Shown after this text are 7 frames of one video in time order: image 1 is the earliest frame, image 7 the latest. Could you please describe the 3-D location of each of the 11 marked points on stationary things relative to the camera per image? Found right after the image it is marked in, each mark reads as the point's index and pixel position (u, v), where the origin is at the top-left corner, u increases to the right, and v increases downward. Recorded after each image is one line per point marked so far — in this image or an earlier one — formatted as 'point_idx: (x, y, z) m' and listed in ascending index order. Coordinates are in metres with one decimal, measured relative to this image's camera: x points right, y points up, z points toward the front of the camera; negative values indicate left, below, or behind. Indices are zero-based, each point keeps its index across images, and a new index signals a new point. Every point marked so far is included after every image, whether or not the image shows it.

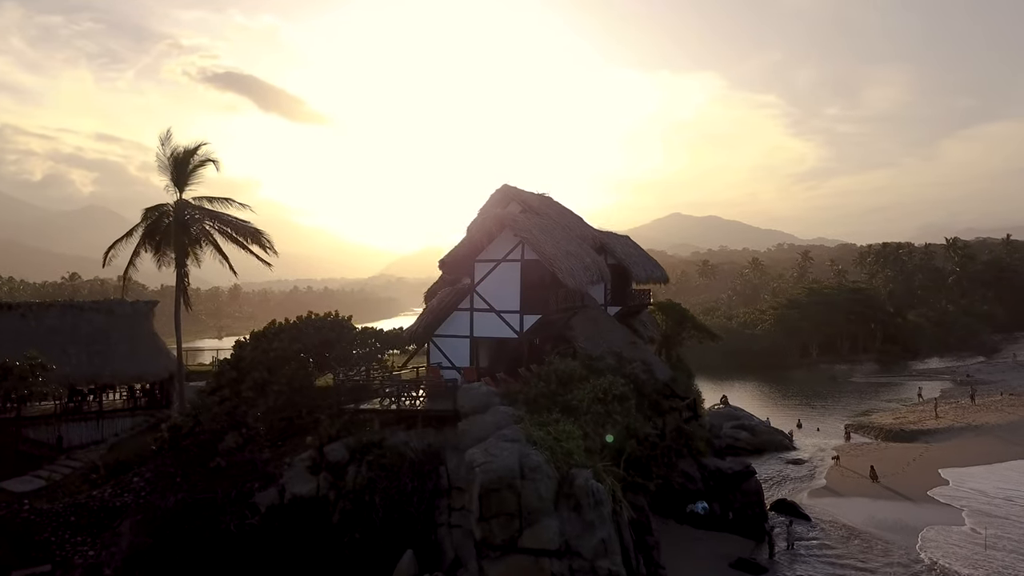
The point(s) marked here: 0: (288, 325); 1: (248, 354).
0: (-5.6, -0.8, +16.2) m
1: (-6.2, -1.6, +15.3) m
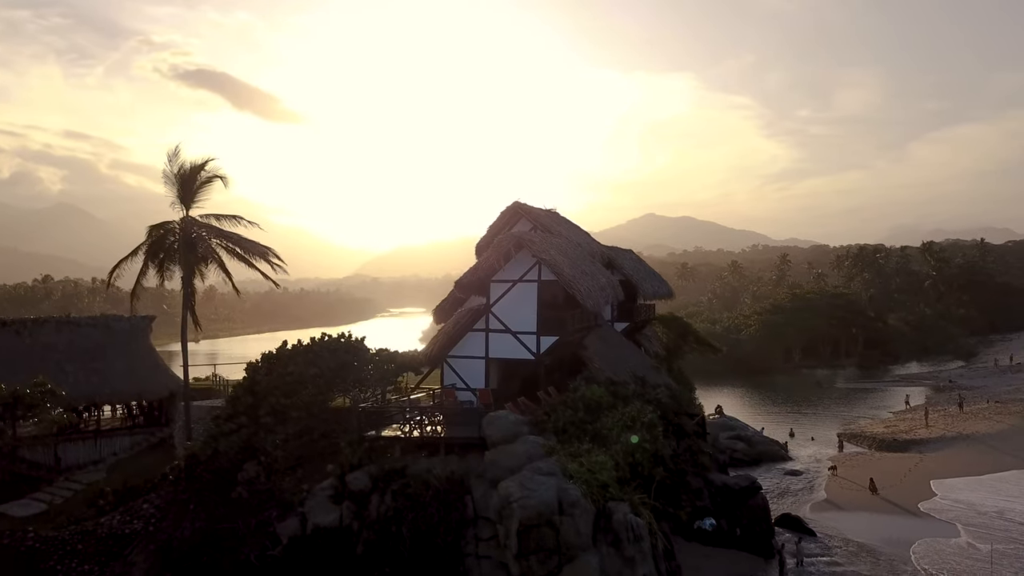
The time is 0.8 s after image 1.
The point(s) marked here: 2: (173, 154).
0: (-5.1, -1.4, +15.9) m
1: (-5.7, -2.1, +15.0) m
2: (-10.3, +4.0, +19.9) m
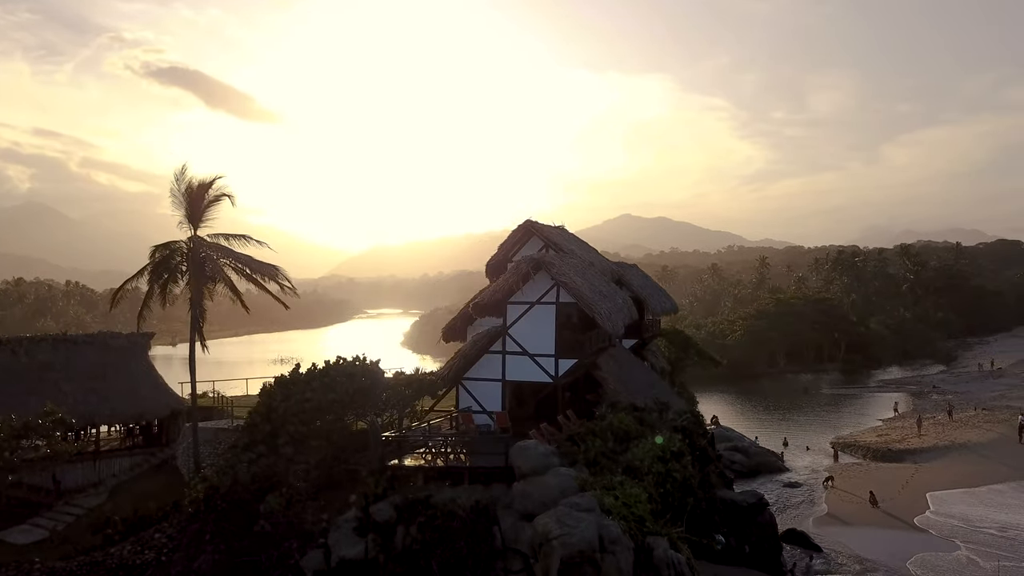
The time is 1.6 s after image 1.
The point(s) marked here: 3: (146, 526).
0: (-4.6, -2.0, +15.6) m
1: (-5.2, -2.7, +14.7) m
2: (-9.9, +3.4, +19.5) m
3: (-9.1, -5.9, +16.3) m
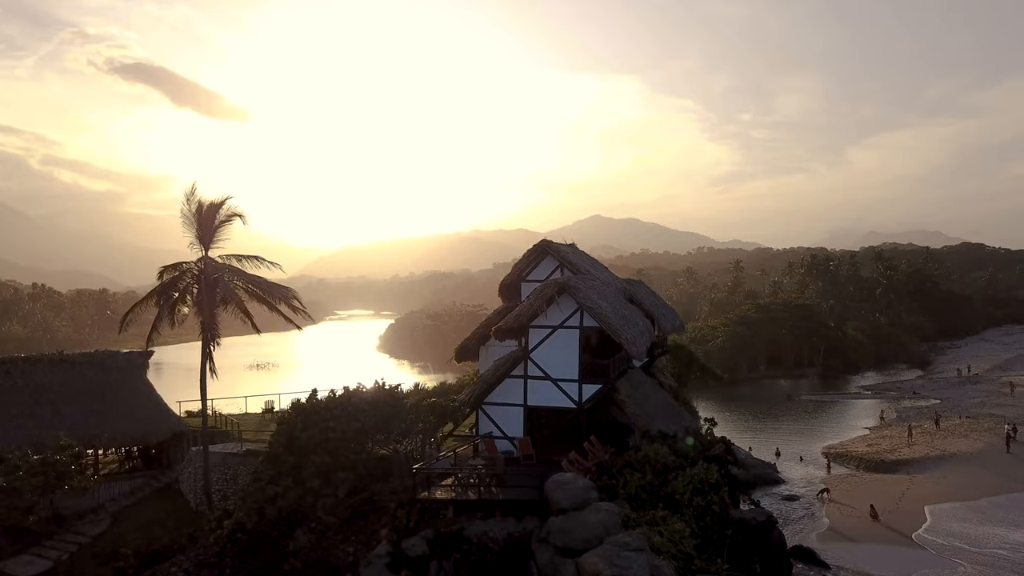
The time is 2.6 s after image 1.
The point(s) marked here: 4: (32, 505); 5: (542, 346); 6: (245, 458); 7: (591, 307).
0: (-4.0, -2.6, +15.3) m
1: (-4.6, -3.3, +14.4) m
2: (-9.3, +2.8, +19.1) m
3: (-8.5, -6.5, +15.8) m
4: (-14.6, -6.3, +19.5) m
5: (+0.8, -1.5, +17.3) m
6: (-8.1, -5.1, +19.8) m
7: (+2.0, -0.5, +16.6) m
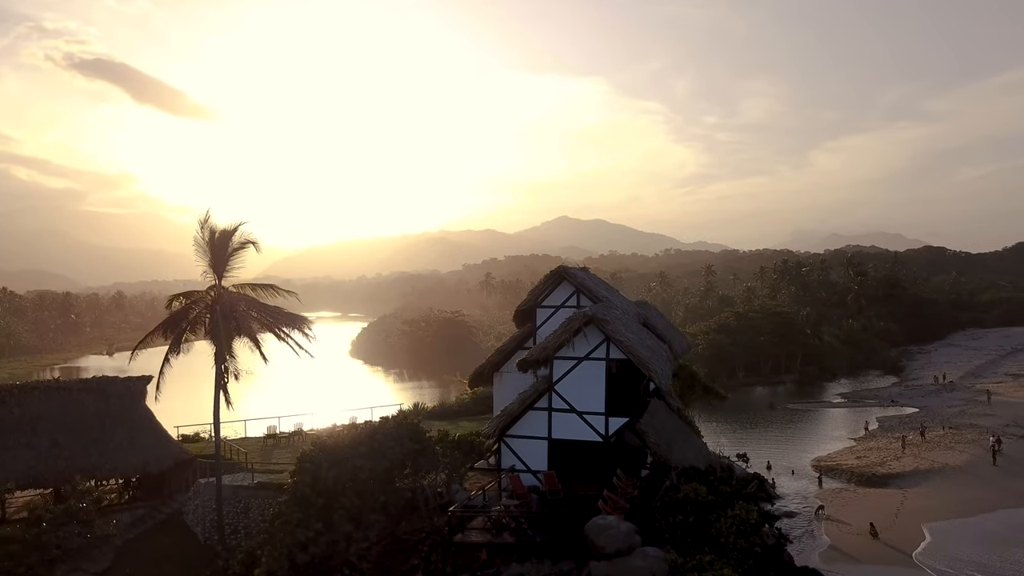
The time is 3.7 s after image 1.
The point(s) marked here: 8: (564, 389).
0: (-3.3, -3.4, +14.9) m
1: (-3.8, -4.0, +14.0) m
2: (-8.8, +1.9, +18.6) m
3: (-7.8, -7.3, +15.2) m
4: (-14.1, -7.1, +18.8) m
5: (+1.4, -2.4, +17.1) m
6: (-7.5, -6.0, +19.3) m
7: (+2.6, -1.3, +16.5) m
8: (+1.3, -2.6, +17.1) m
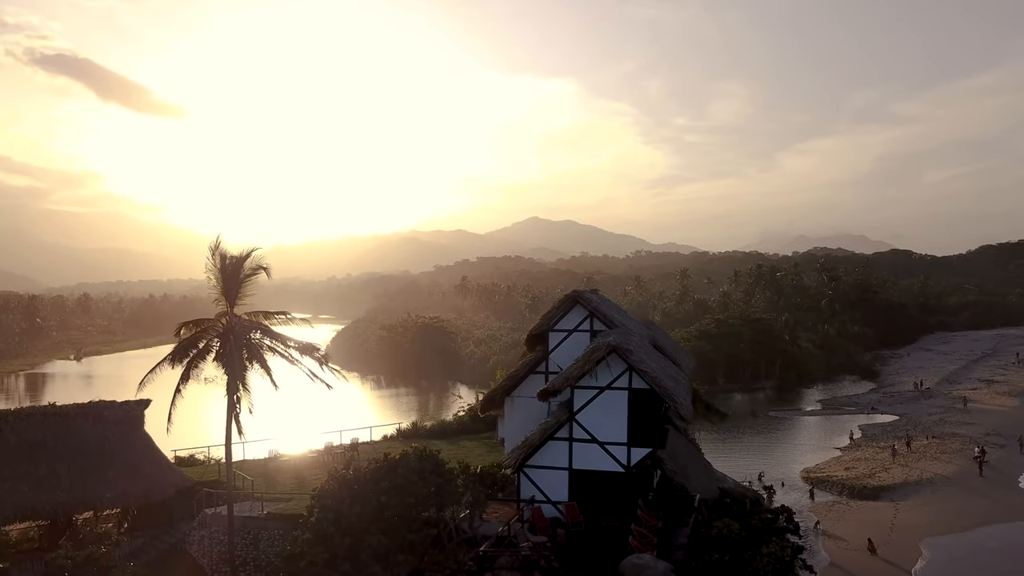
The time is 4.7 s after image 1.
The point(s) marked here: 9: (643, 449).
0: (-2.7, -4.1, +14.7) m
1: (-3.2, -4.8, +13.7) m
2: (-8.3, +1.2, +18.2) m
3: (-7.3, -8.0, +14.8) m
4: (-13.6, -7.9, +18.1) m
5: (+1.9, -3.1, +17.0) m
6: (-7.1, -6.7, +18.9) m
7: (+3.2, -2.0, +16.4) m
8: (+1.9, -3.4, +16.9) m
9: (+3.3, -4.1, +16.6) m
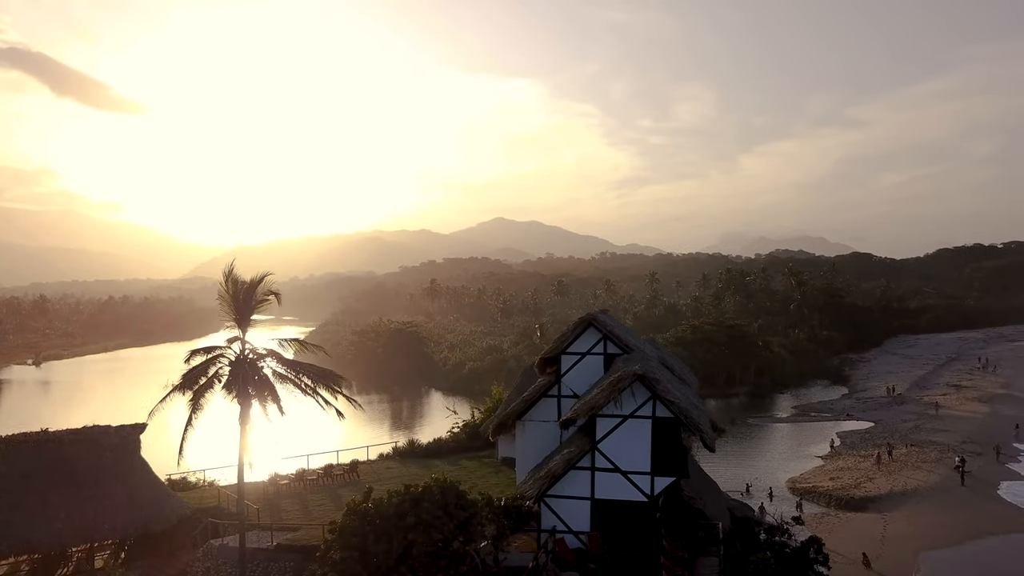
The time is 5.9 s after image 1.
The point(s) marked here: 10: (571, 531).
0: (-2.1, -4.8, +14.3) m
1: (-2.6, -5.4, +13.3) m
2: (-7.8, +0.5, +17.7) m
3: (-6.6, -8.7, +14.3) m
4: (-13.1, -8.5, +17.4) m
5: (+2.5, -3.8, +16.8) m
6: (-6.6, -7.4, +18.4) m
7: (+3.7, -2.7, +16.3) m
8: (+2.4, -4.1, +16.8) m
9: (+3.8, -4.8, +16.5) m
10: (+1.5, -6.2, +16.7) m
